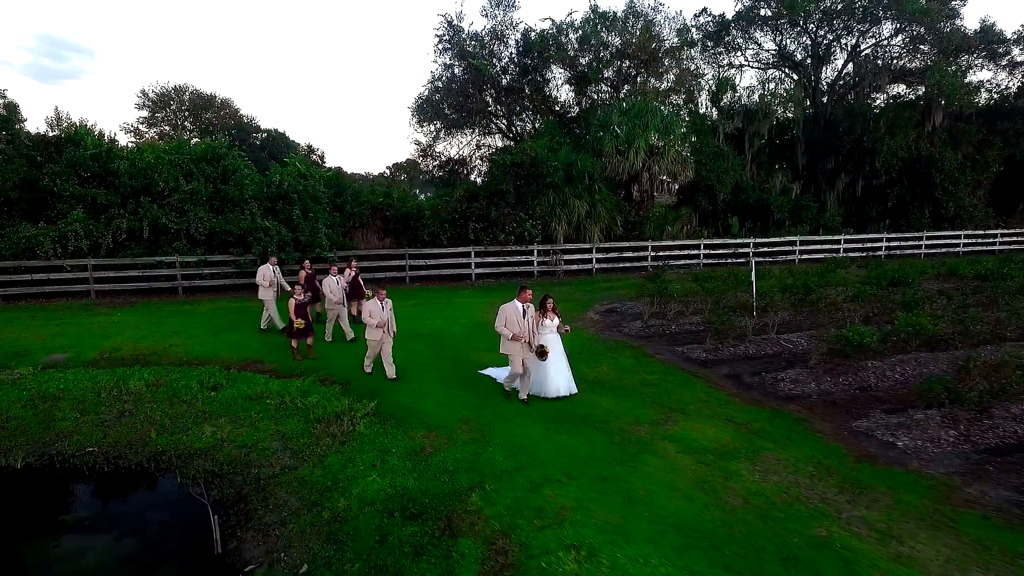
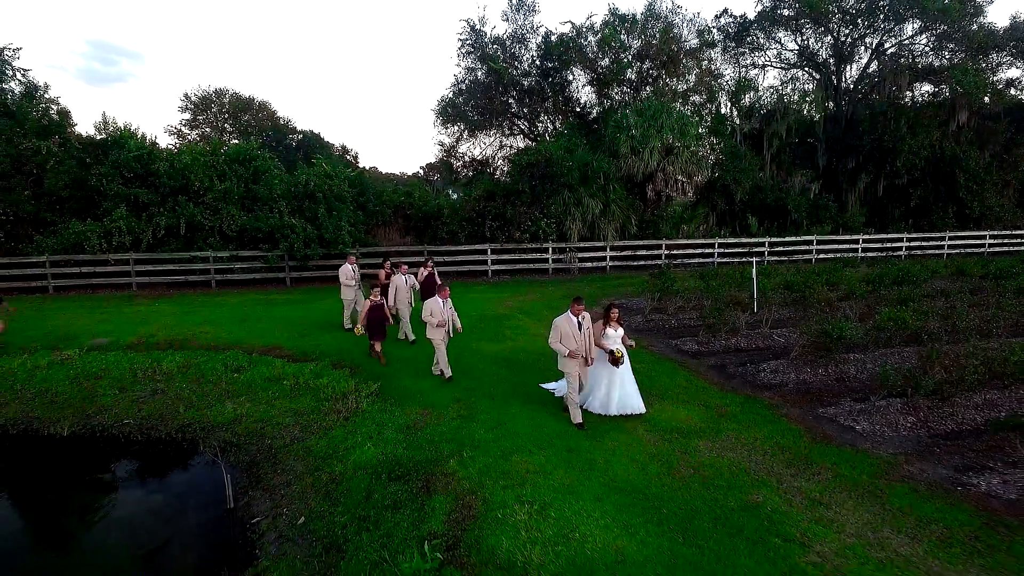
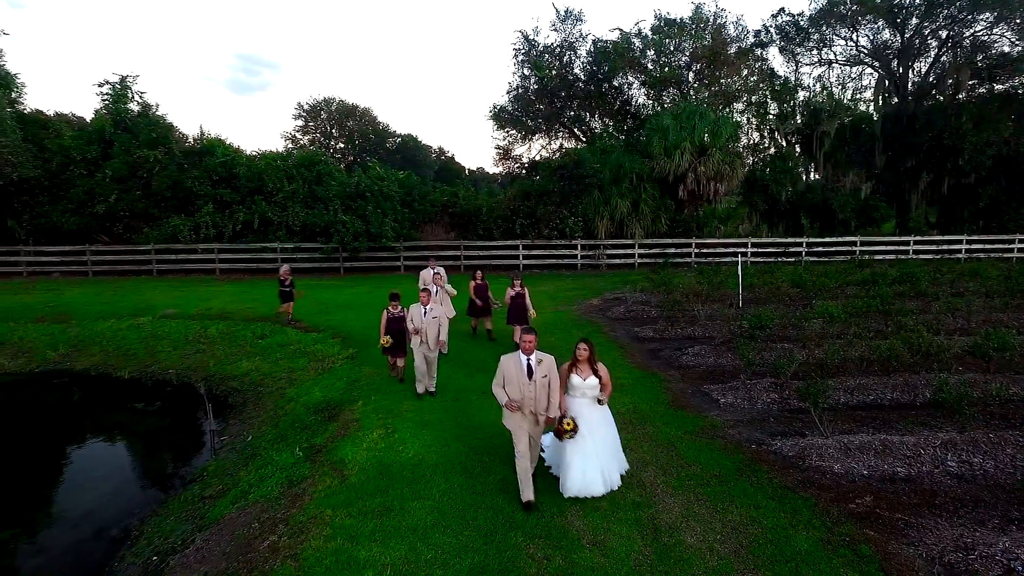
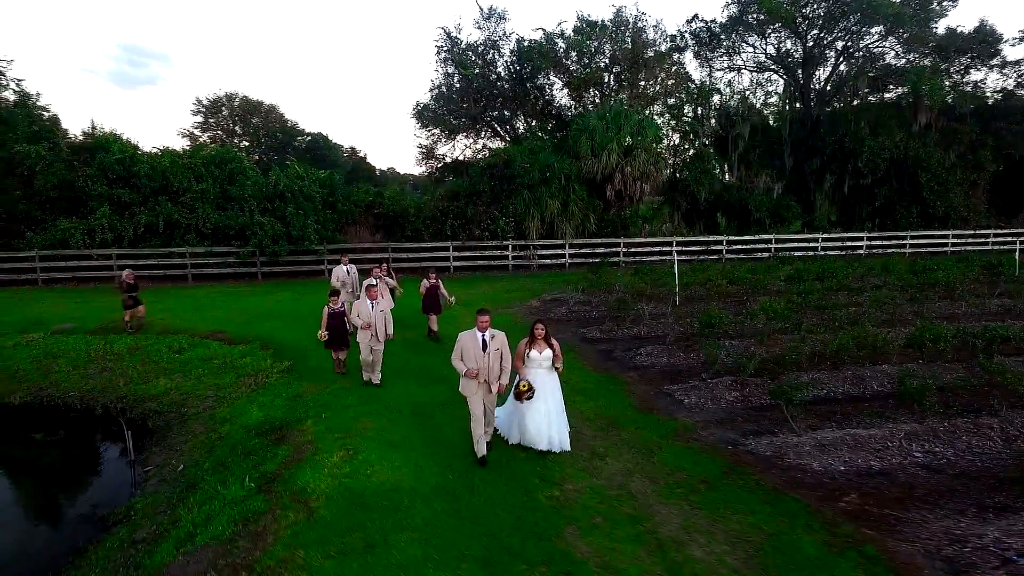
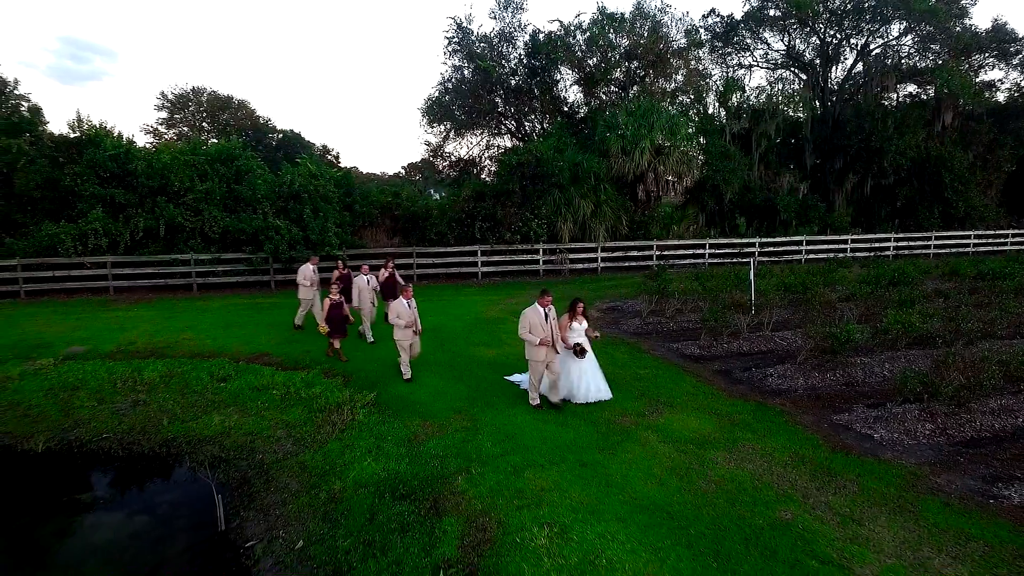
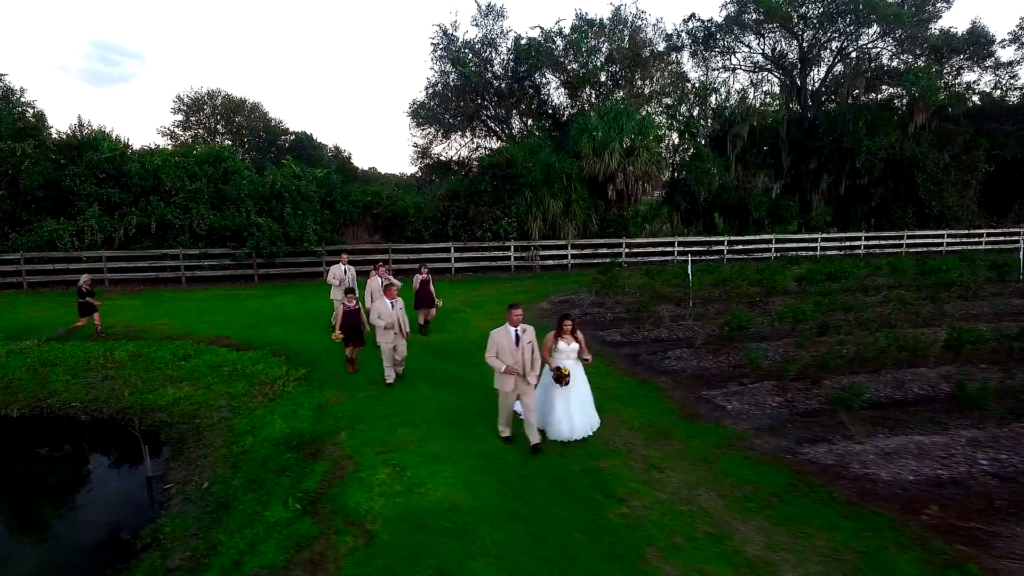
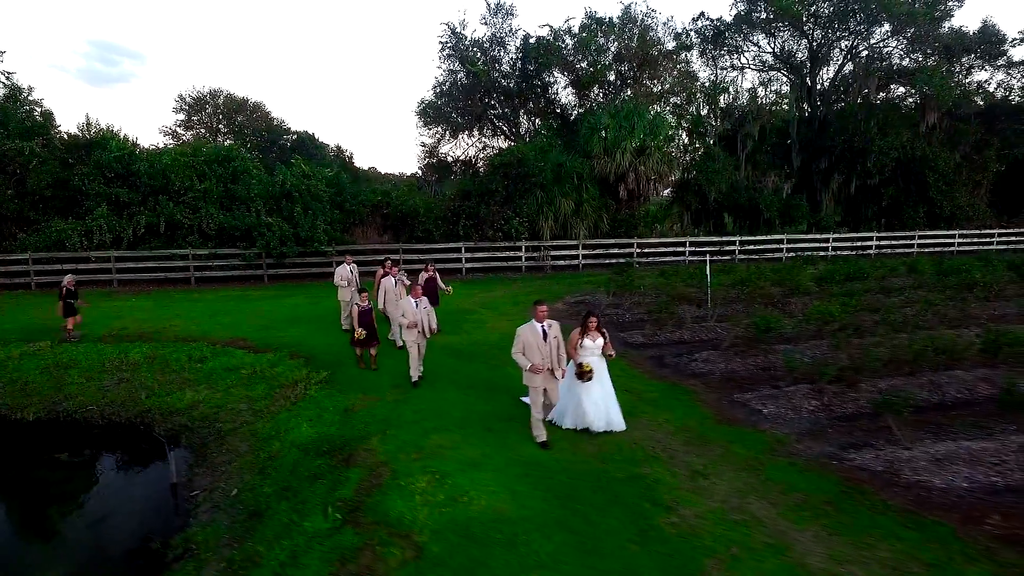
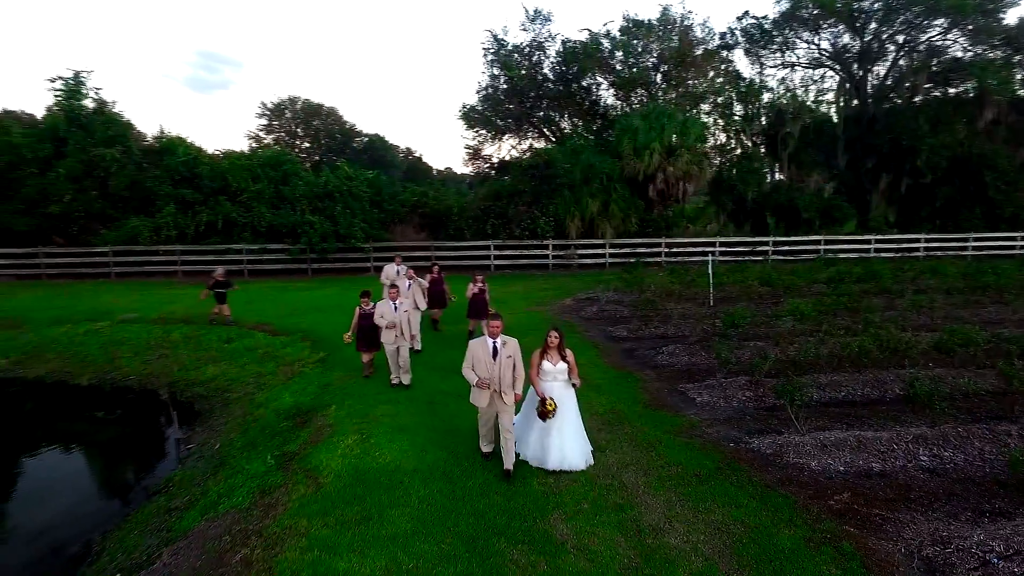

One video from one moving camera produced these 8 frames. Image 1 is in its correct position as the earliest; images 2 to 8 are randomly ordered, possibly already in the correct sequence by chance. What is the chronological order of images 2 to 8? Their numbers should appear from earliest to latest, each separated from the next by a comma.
5, 2, 7, 6, 4, 8, 3
